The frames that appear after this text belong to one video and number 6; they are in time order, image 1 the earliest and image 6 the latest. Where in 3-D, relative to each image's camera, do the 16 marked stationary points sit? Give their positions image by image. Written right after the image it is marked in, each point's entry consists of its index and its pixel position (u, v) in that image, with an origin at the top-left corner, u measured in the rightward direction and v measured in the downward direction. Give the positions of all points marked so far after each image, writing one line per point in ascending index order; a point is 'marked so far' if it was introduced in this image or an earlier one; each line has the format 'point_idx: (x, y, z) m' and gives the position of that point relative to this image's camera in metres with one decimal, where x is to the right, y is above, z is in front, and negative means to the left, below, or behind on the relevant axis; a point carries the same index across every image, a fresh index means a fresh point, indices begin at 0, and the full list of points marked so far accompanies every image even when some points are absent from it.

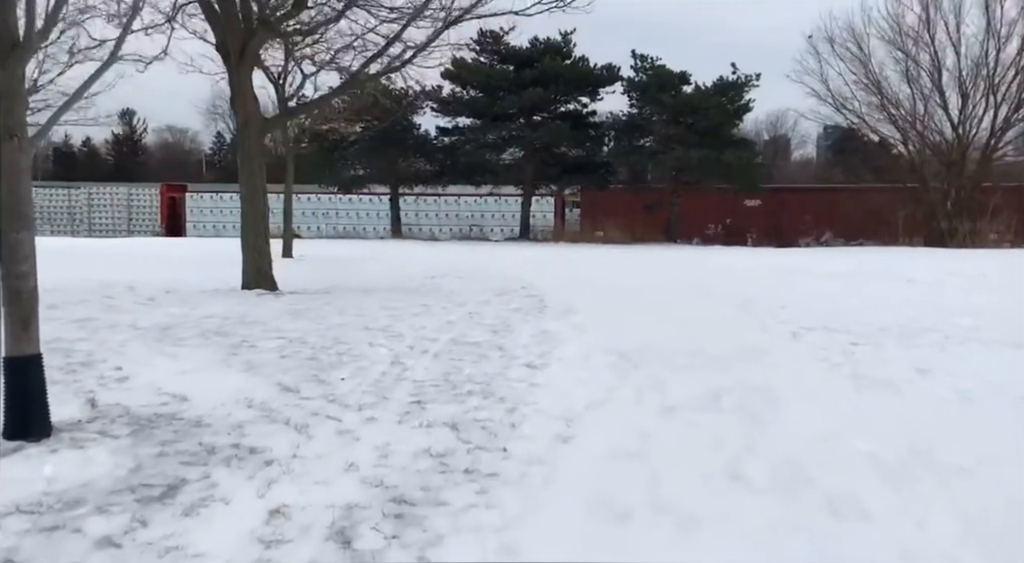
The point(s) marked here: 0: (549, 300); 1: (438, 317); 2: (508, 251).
0: (+0.4, -0.2, +9.3) m
1: (-0.7, -0.3, +7.8) m
2: (-0.1, +0.6, +17.1) m
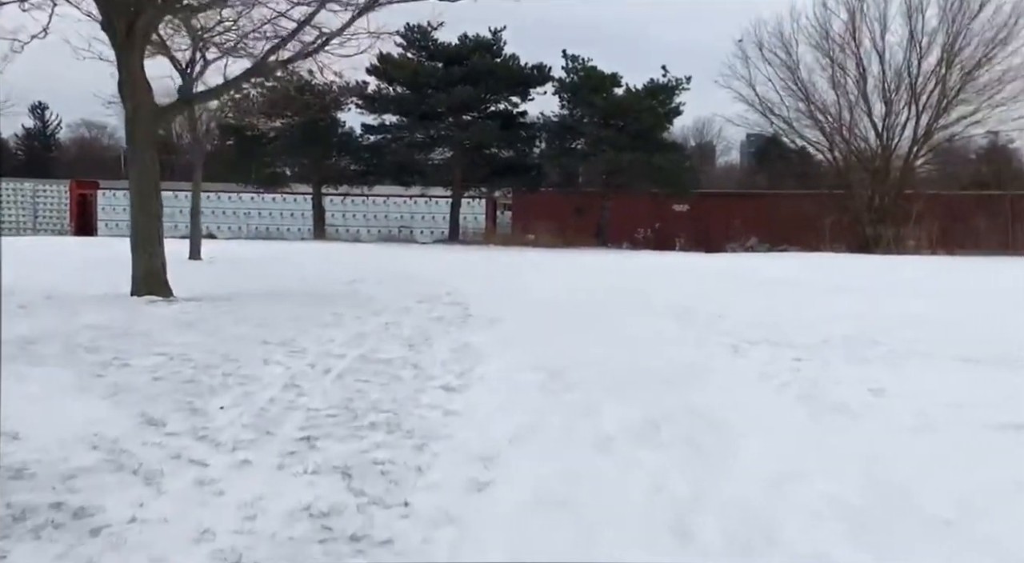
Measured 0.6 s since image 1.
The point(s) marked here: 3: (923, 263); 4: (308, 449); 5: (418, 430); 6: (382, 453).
0: (-0.4, -0.3, +8.6) m
1: (-1.4, -0.4, +7.1) m
2: (-1.5, +0.5, +16.4) m
3: (+7.0, +0.3, +14.4) m
4: (-0.9, -0.7, +3.6) m
5: (-0.4, -0.7, +4.0) m
6: (-0.6, -0.7, +3.6) m
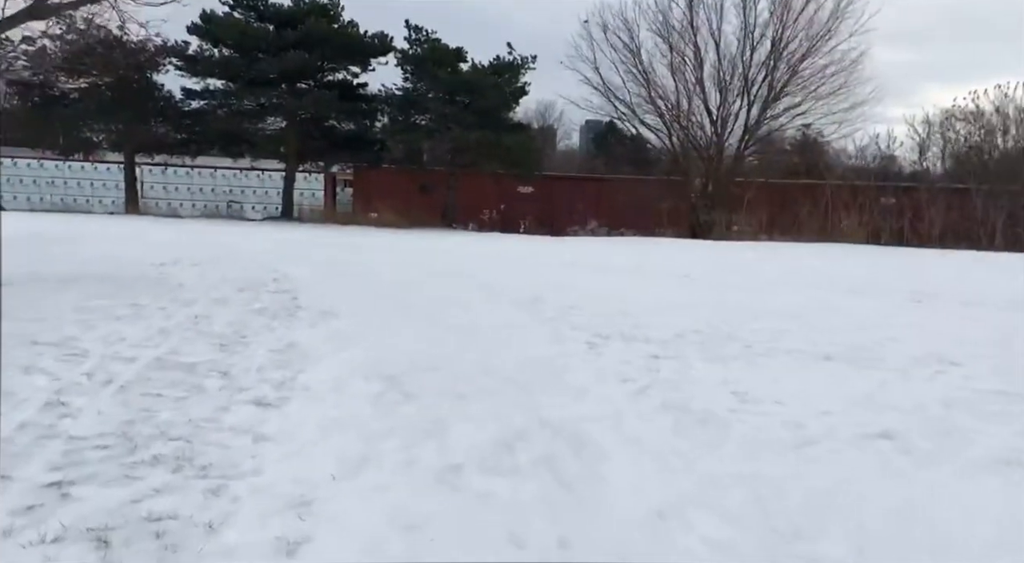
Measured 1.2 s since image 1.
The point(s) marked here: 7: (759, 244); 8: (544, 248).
0: (-1.9, -0.2, +7.7) m
1: (-2.6, -0.3, +6.0) m
2: (-4.5, +0.9, +15.1) m
3: (+4.3, +0.6, +14.7) m
4: (-1.5, -0.7, +2.7) m
5: (-1.1, -0.7, +3.1) m
6: (-1.2, -0.7, +2.8) m
7: (+4.8, +0.7, +16.5) m
8: (+0.5, +0.5, +13.6) m
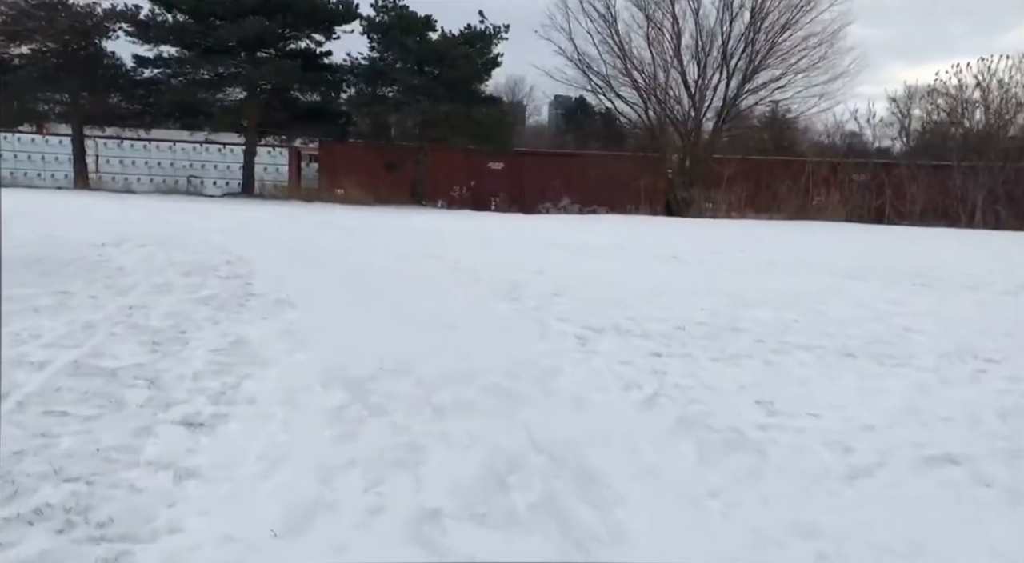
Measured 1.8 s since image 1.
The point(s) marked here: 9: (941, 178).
0: (-2.1, 0.0, +6.9) m
1: (-2.7, -0.2, +5.2) m
2: (-4.9, +1.2, +14.2) m
3: (+3.8, +0.9, +14.1) m
4: (-1.5, -0.7, +2.0) m
5: (-1.1, -0.7, +2.4) m
6: (-1.2, -0.7, +2.1) m
7: (+4.3, +1.1, +15.9) m
8: (+0.1, +0.8, +12.9) m
9: (+10.2, +2.4, +19.9) m
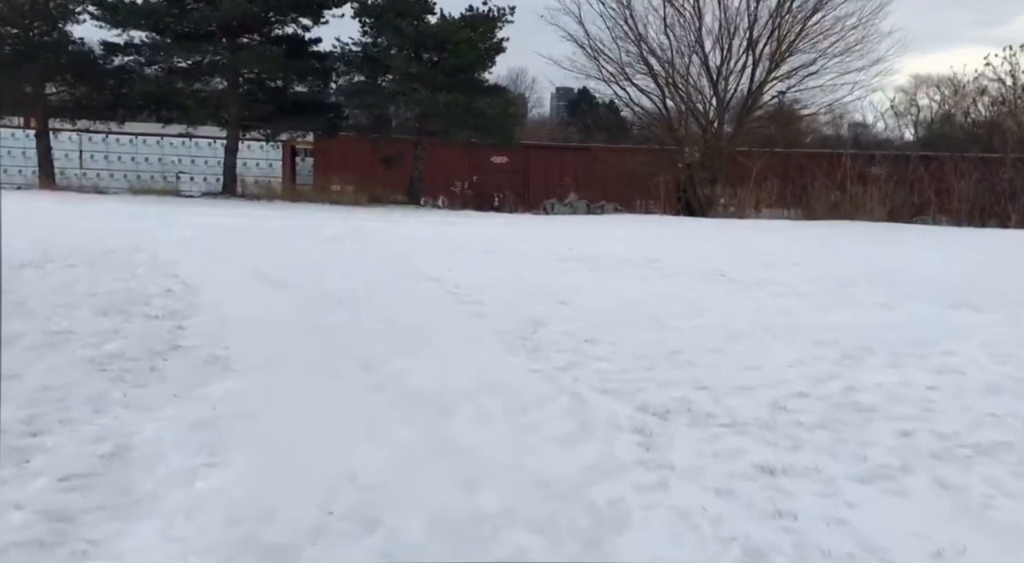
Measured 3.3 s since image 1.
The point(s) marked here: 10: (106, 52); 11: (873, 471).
0: (-2.0, -0.3, +5.2) m
1: (-2.6, -0.5, +3.5) m
2: (-4.8, +1.0, +12.5) m
3: (+3.9, +0.7, +12.4) m
4: (-1.4, -1.0, +0.3) m
5: (-1.0, -1.0, +0.7) m
6: (-1.1, -1.0, +0.4) m
7: (+4.5, +1.0, +14.2) m
8: (+0.2, +0.6, +11.2) m
9: (+10.3, +2.3, +18.2) m
10: (-8.7, +4.9, +18.2) m
11: (+1.3, -0.7, +3.0) m
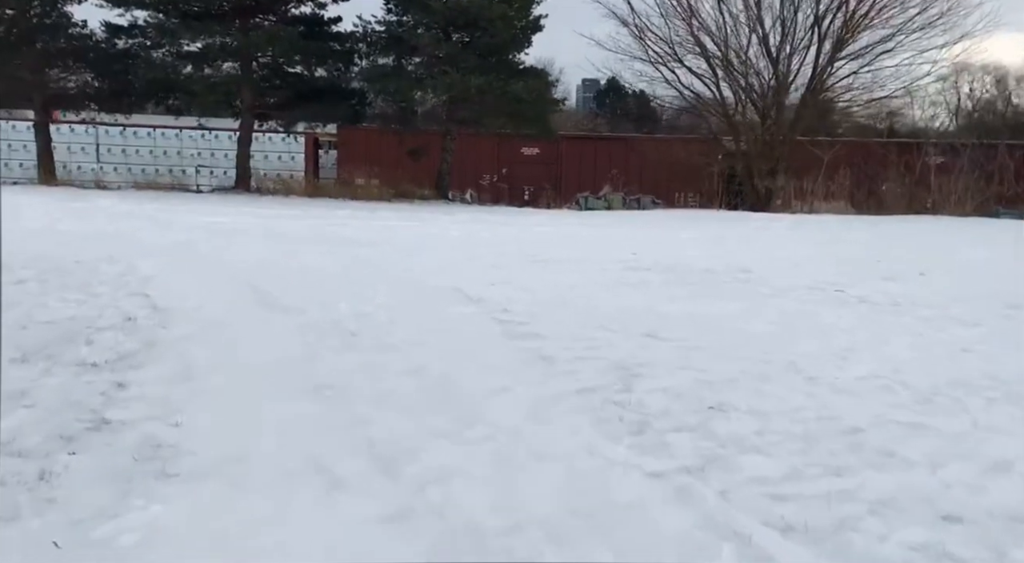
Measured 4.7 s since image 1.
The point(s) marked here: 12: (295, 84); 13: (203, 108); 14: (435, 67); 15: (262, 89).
0: (-1.6, -0.4, +3.6) m
1: (-2.3, -0.7, +1.9) m
2: (-4.2, +0.9, +11.0) m
3: (+4.5, +0.6, +10.6) m
4: (-1.2, -1.2, -1.3) m
5: (-0.8, -1.2, -0.9) m
6: (-0.8, -1.2, -1.3) m
7: (+5.1, +0.9, +12.4) m
8: (+0.8, +0.5, +9.5) m
9: (+11.0, +2.3, +16.2) m
10: (-7.9, +4.9, +16.7) m
11: (+1.6, -0.9, +1.4) m
12: (-4.5, +4.1, +17.5) m
13: (-6.1, +3.5, +16.9) m
14: (-1.6, +4.4, +17.3) m
15: (-5.1, +3.9, +17.2) m
